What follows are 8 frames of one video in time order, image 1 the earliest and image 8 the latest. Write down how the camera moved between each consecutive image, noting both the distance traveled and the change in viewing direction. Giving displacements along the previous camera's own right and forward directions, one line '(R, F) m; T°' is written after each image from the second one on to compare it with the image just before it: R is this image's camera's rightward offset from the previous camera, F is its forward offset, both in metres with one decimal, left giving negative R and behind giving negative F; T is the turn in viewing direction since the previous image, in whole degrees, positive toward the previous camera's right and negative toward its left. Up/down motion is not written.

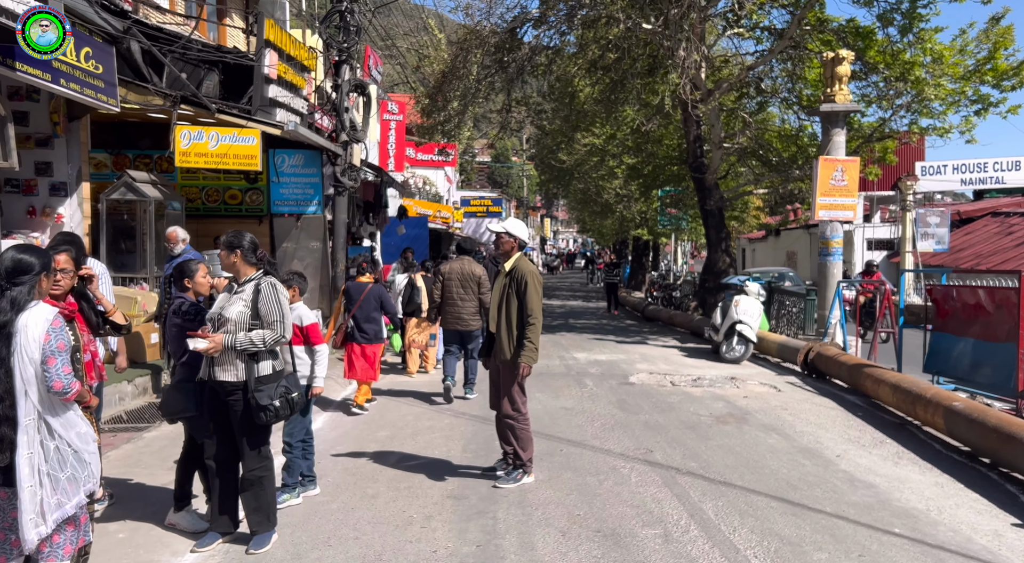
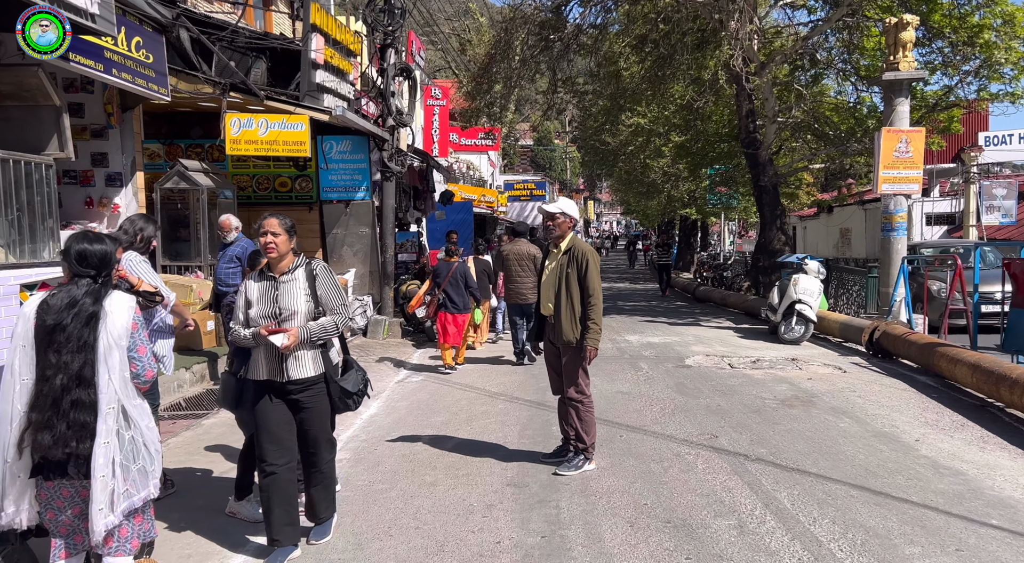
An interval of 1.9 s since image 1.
(-0.1, +0.2) m; -3°
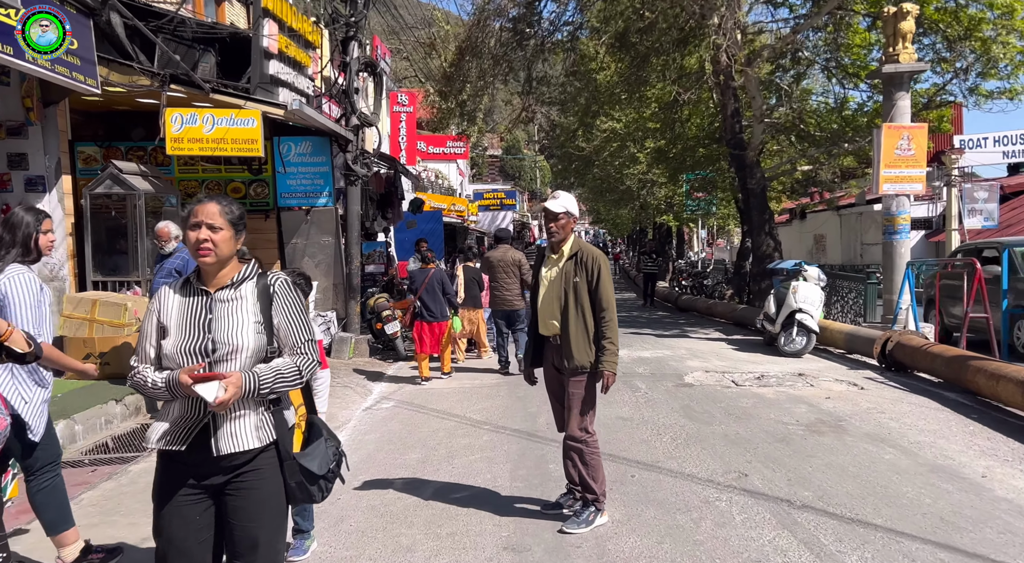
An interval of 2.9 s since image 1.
(-0.1, +1.0) m; +2°
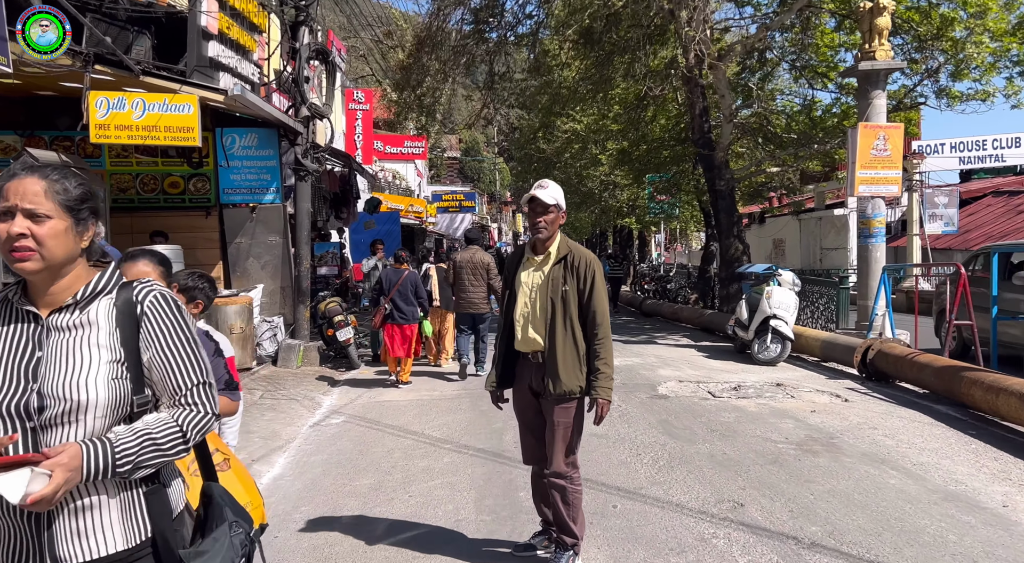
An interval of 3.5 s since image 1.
(0.0, +0.6) m; +3°
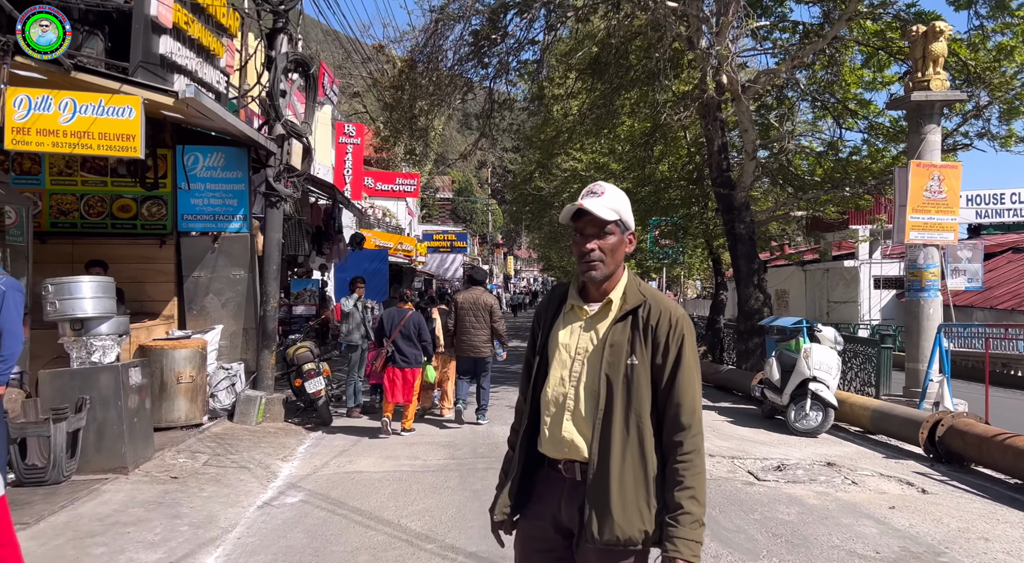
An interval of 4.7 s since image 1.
(-0.1, +1.4) m; +1°
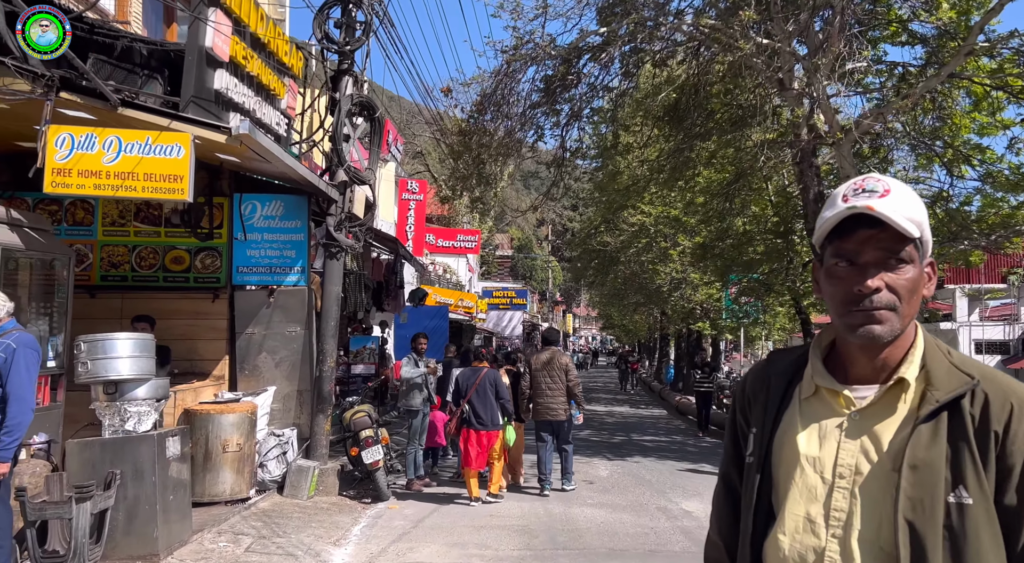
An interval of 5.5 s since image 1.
(-0.3, +0.9) m; -4°
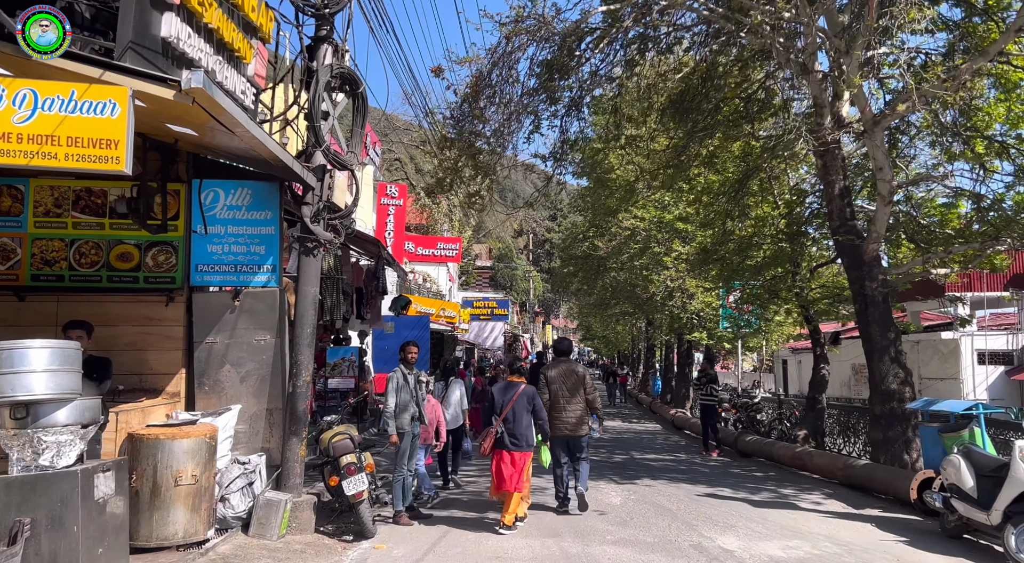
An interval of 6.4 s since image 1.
(-0.3, +1.2) m; +2°
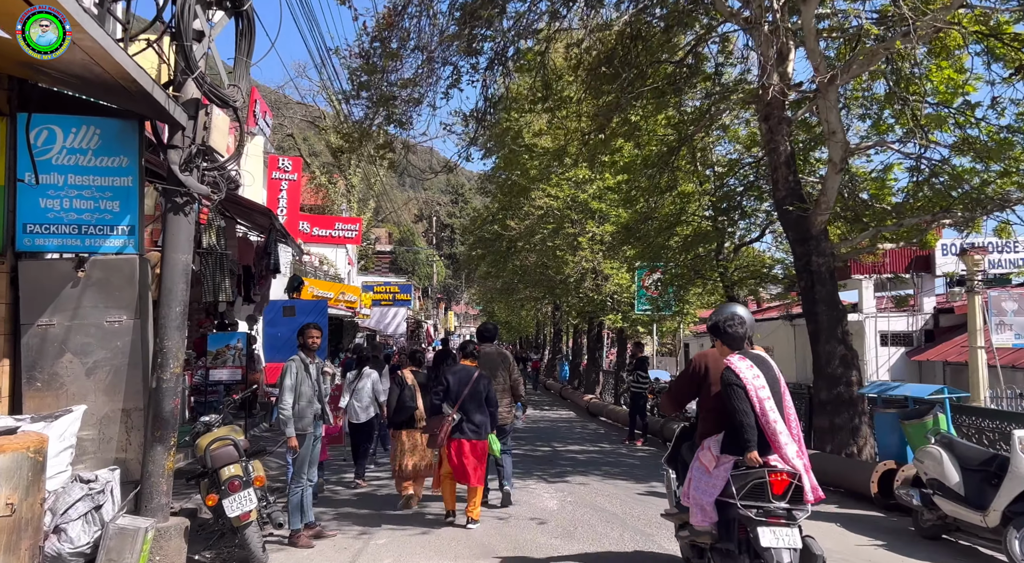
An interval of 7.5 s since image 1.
(-0.2, +1.3) m; +7°
